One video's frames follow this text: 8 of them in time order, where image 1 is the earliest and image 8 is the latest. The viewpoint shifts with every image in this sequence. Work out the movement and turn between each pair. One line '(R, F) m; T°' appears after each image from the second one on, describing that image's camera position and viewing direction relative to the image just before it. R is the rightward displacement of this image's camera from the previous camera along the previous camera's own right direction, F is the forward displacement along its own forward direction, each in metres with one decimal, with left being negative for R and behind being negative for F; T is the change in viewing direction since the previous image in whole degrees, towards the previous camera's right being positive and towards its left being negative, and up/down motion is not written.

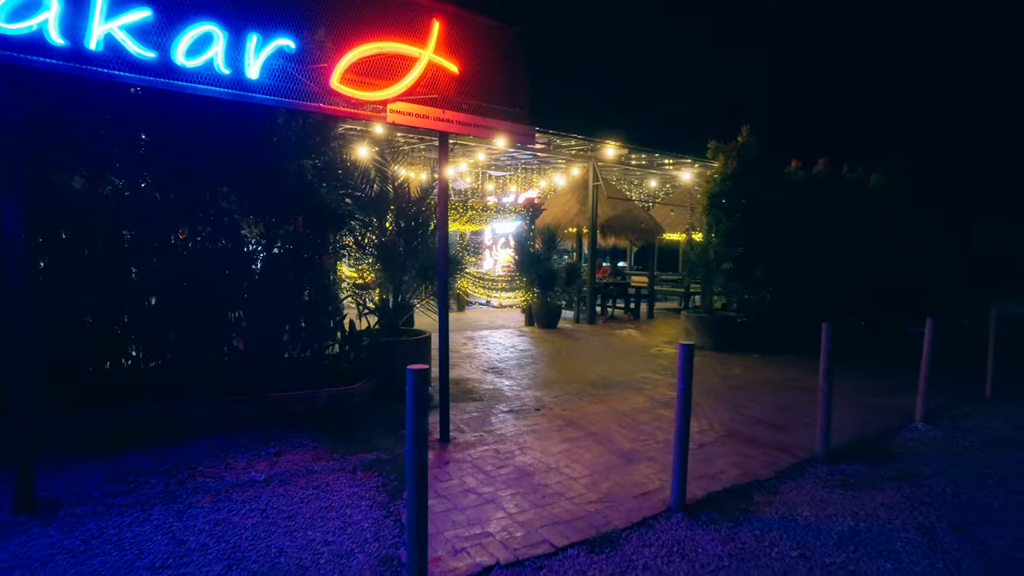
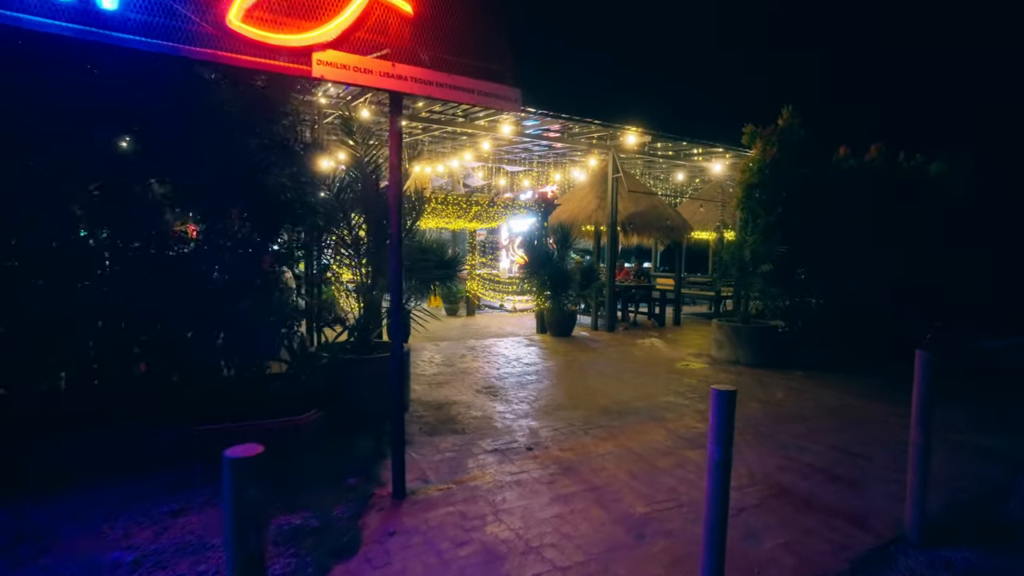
(+0.3, +1.2) m; -3°
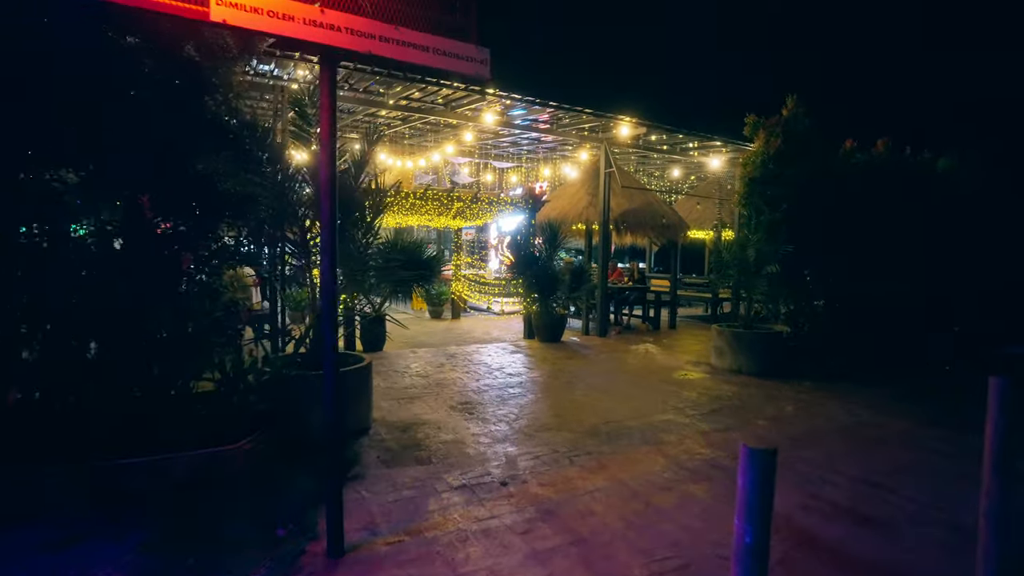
(+0.2, +0.8) m; +1°
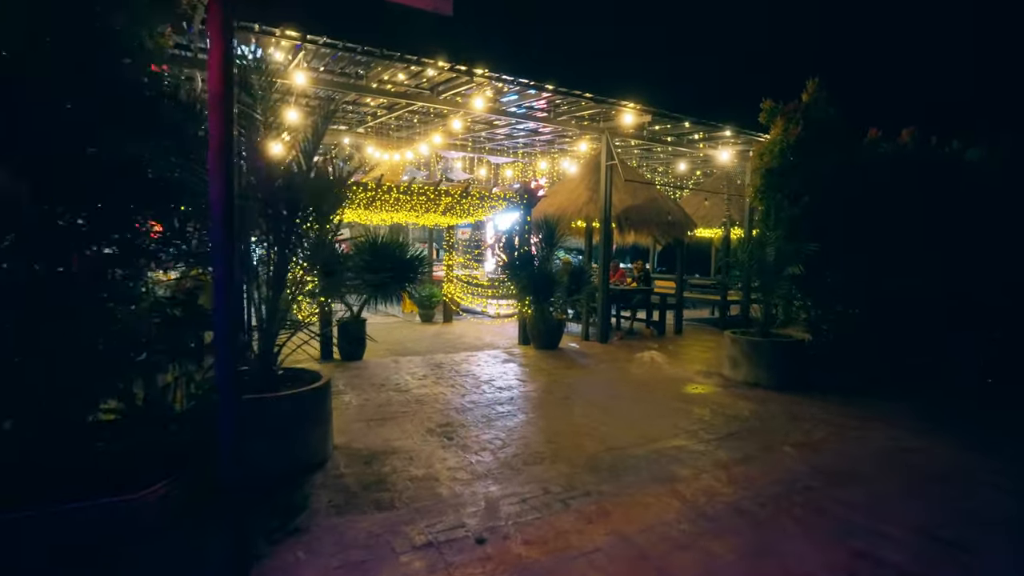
(+0.1, +0.8) m; 0°
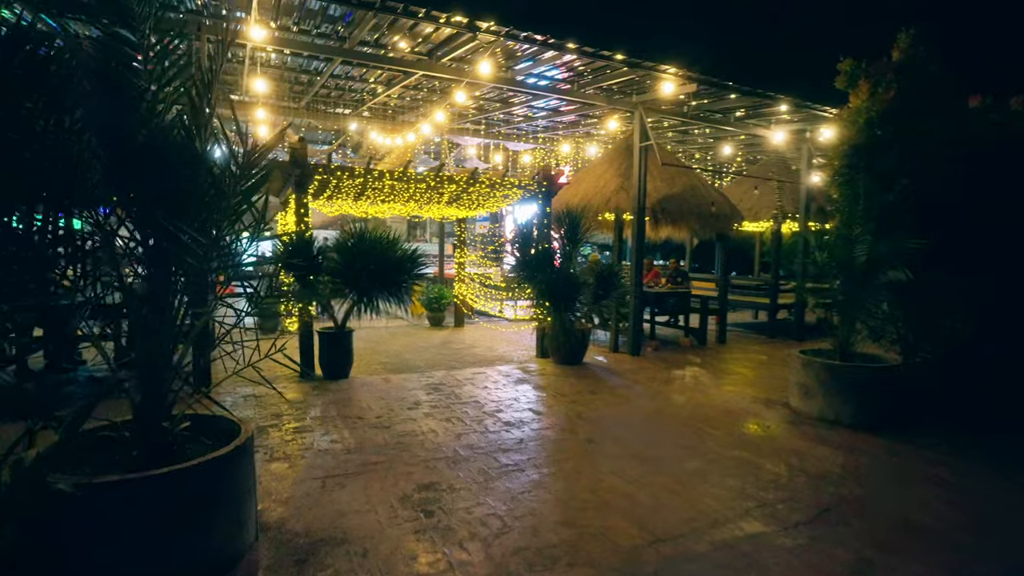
(+0.1, +1.5) m; -3°
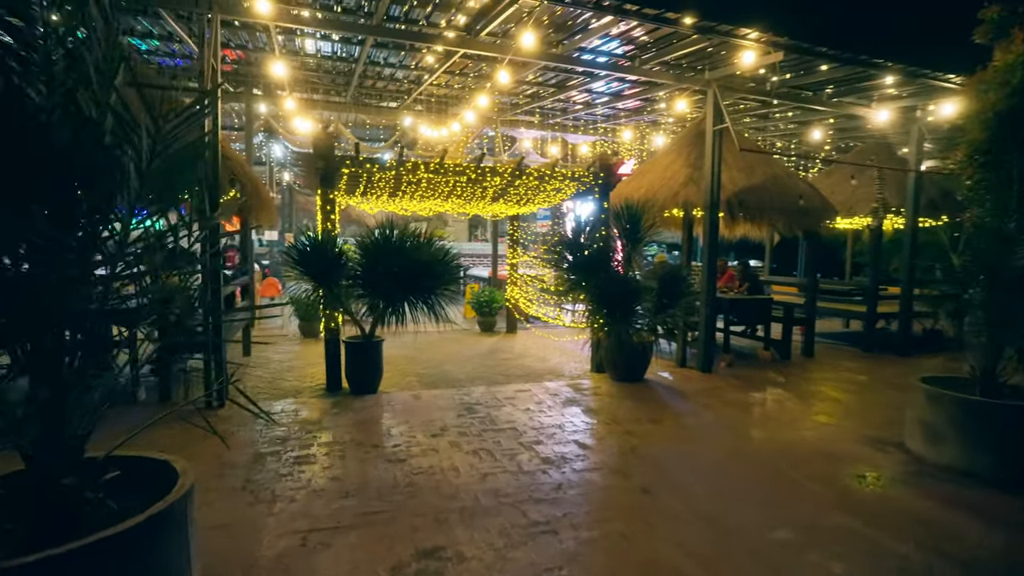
(+0.2, +0.9) m; -7°
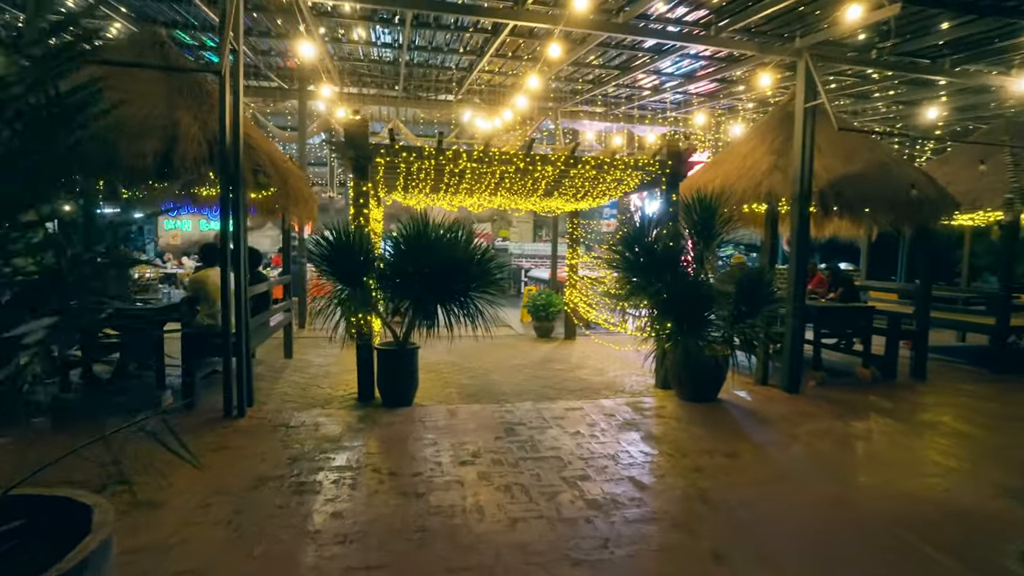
(+0.2, +0.8) m; -7°
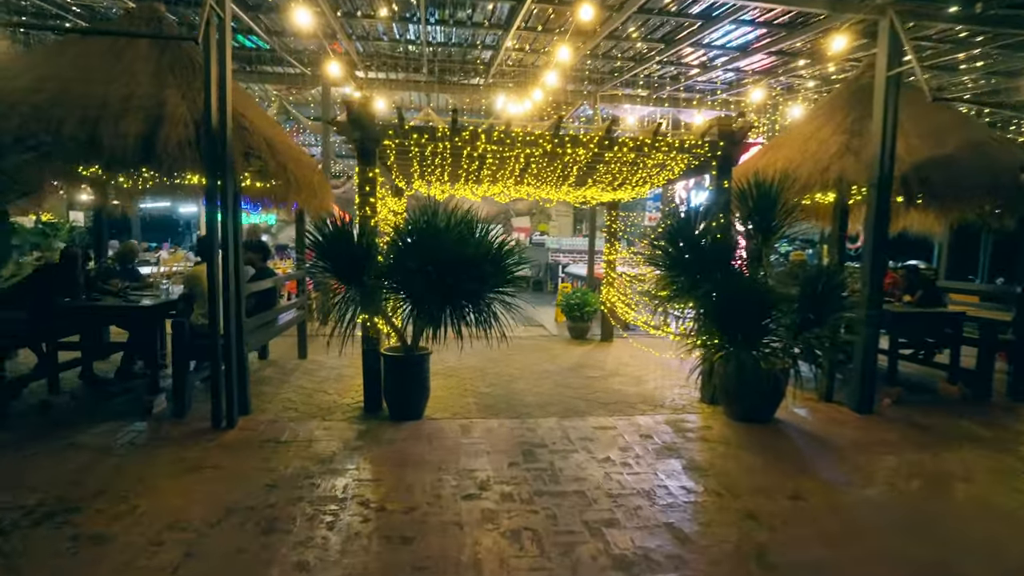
(+0.2, +0.7) m; -4°
